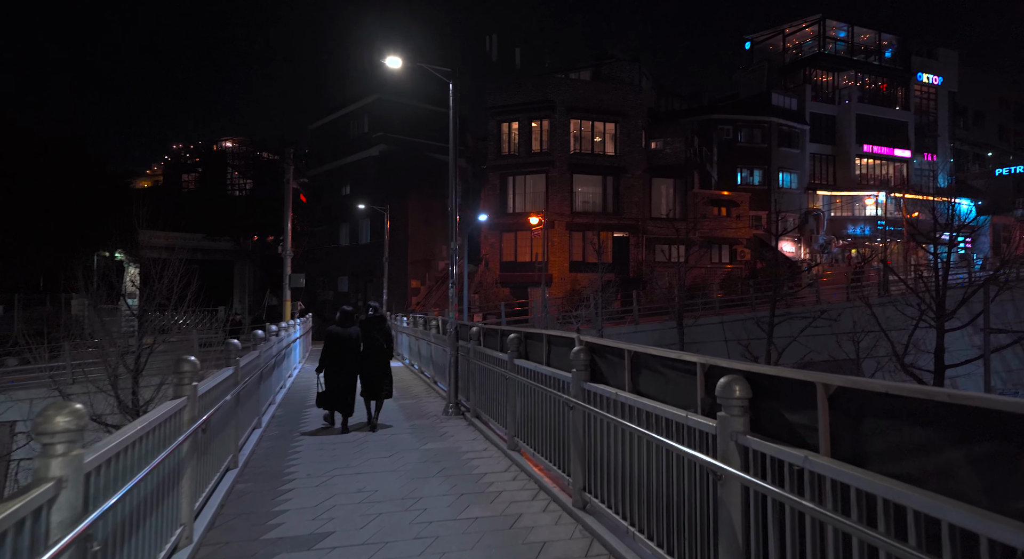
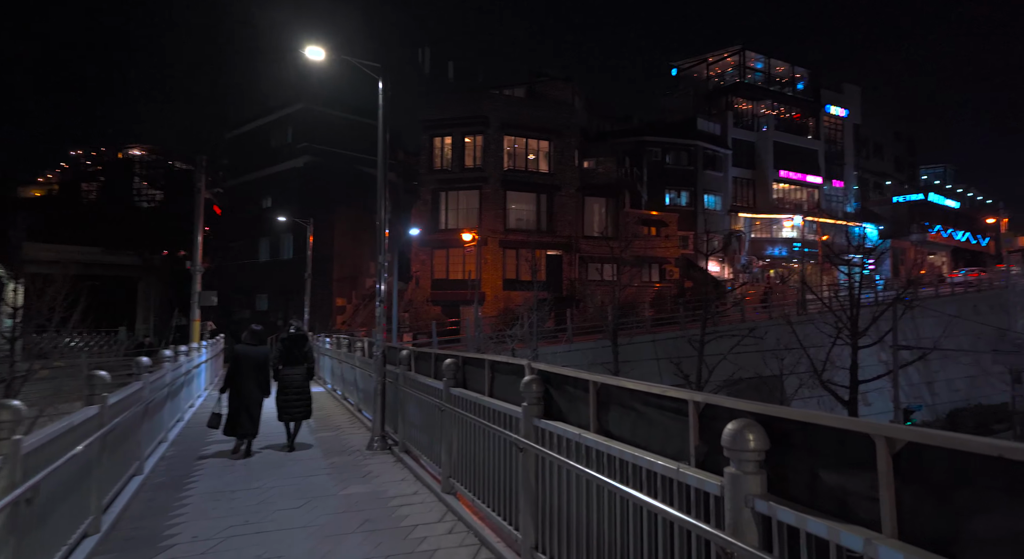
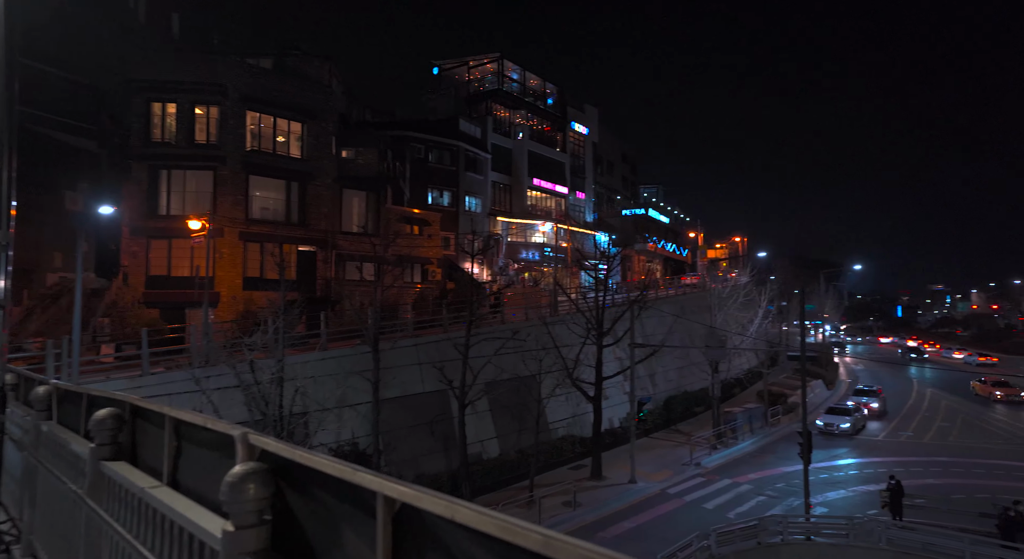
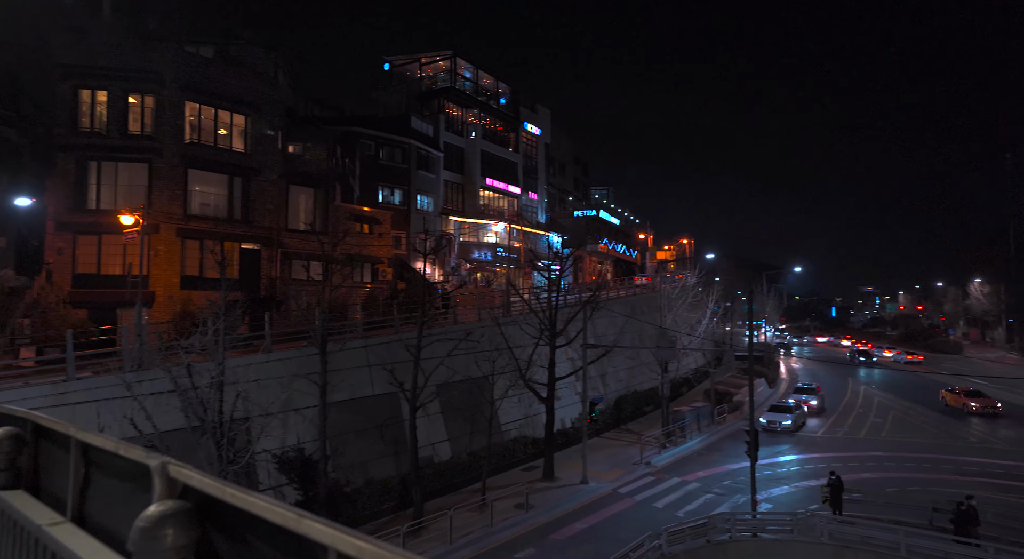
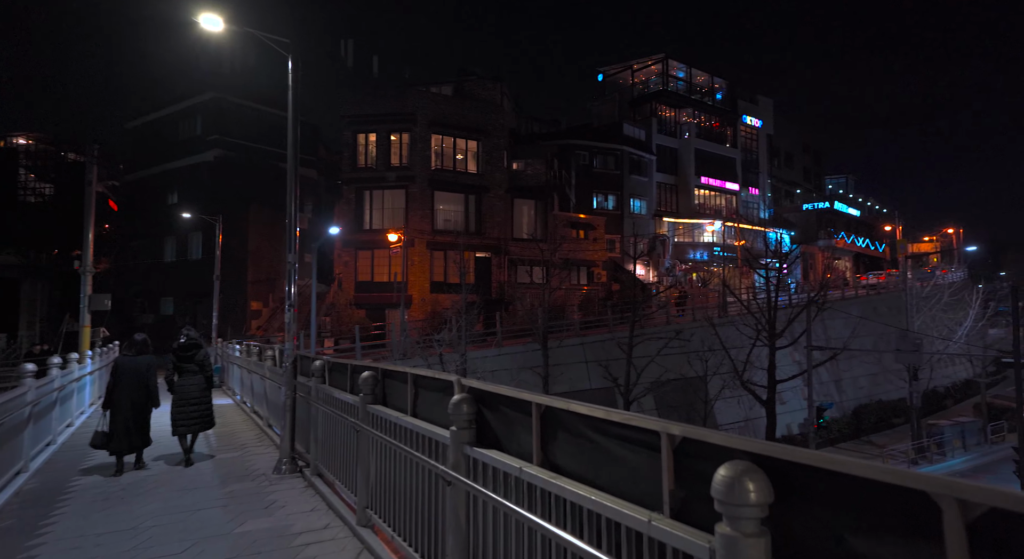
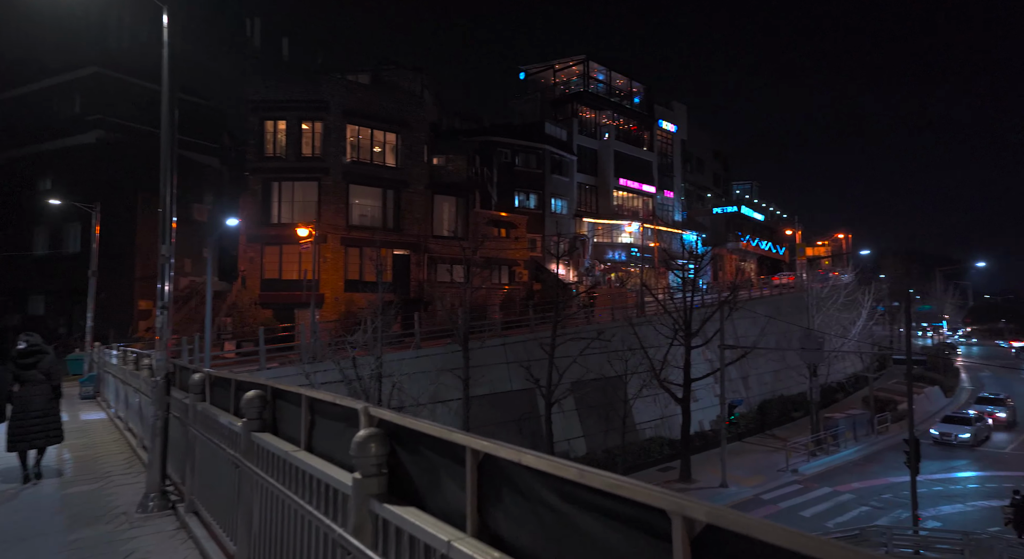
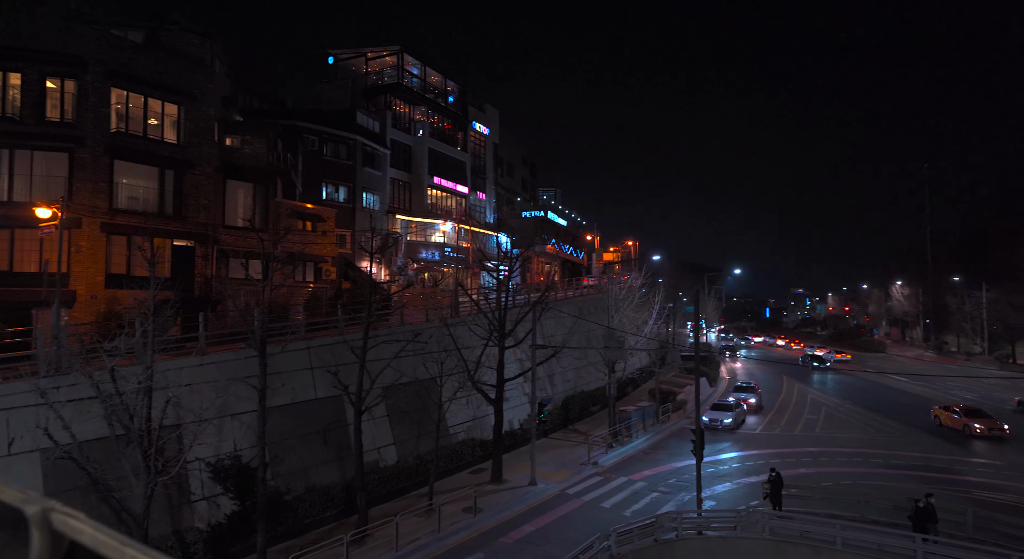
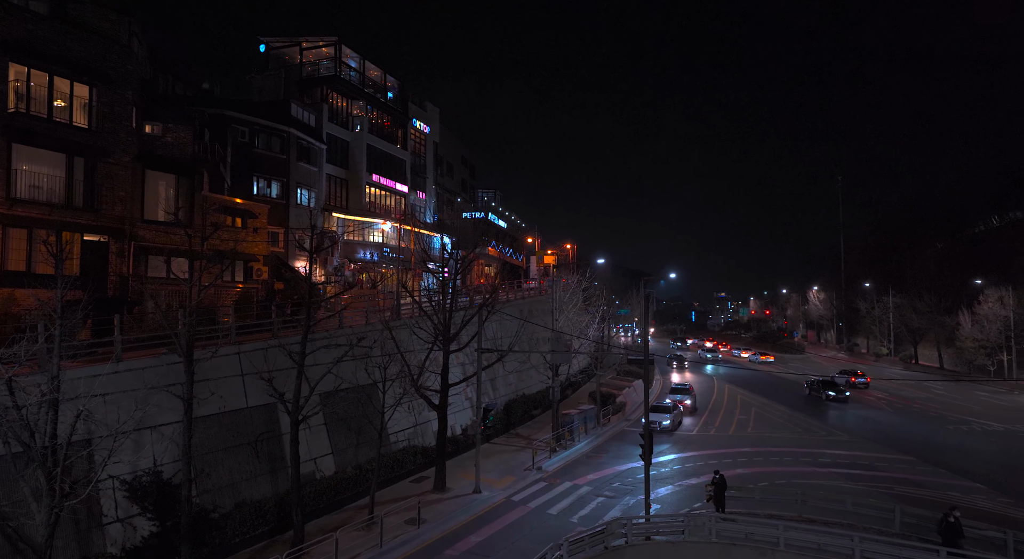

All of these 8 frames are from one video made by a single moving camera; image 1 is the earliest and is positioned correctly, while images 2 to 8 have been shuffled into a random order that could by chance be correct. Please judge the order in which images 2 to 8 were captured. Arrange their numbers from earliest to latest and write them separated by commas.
2, 5, 6, 3, 4, 7, 8
